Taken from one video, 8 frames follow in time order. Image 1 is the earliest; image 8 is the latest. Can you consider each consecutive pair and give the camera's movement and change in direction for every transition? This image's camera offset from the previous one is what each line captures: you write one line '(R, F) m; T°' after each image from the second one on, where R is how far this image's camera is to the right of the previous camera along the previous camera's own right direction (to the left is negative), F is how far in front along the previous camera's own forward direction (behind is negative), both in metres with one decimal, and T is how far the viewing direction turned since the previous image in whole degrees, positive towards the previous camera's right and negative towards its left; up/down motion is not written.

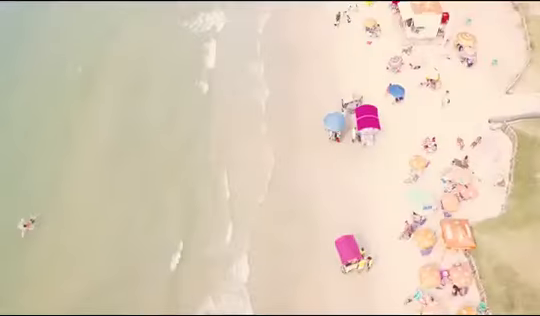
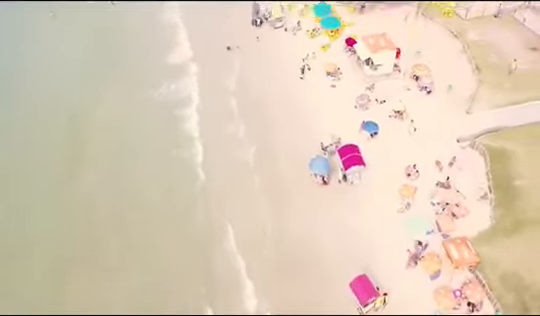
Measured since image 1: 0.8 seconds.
(-2.7, -0.2) m; +7°
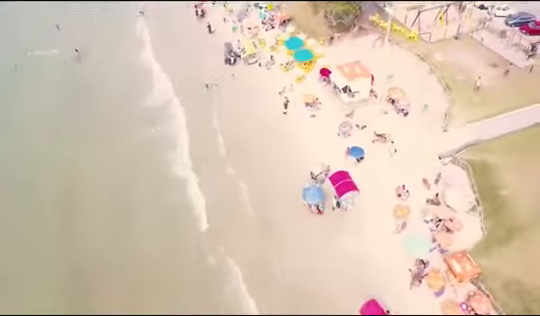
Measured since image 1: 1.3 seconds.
(-2.0, 0.0) m; +5°
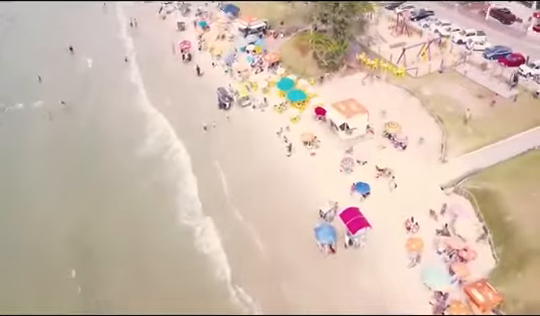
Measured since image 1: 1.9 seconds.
(-2.7, +0.3) m; +4°
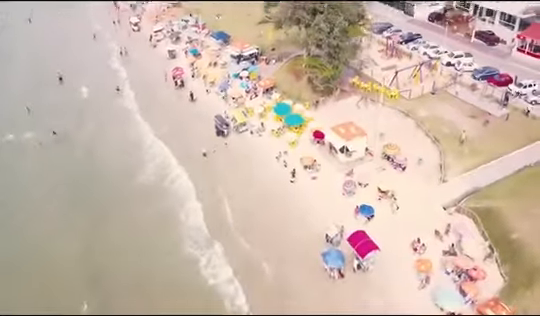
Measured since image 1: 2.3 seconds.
(-1.6, +0.2) m; +3°
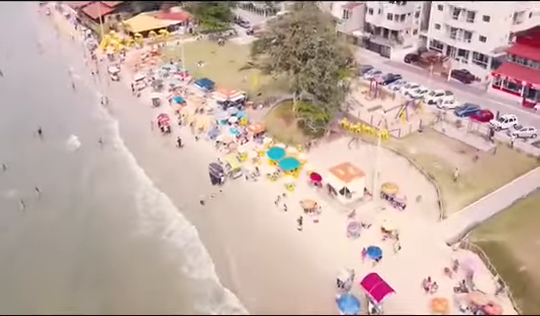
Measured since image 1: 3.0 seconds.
(-2.8, +0.6) m; +5°
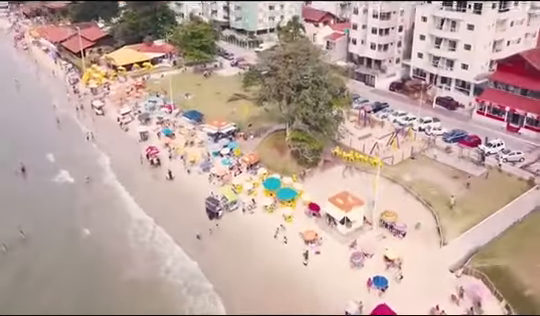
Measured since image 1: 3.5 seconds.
(-1.9, +0.5) m; +3°
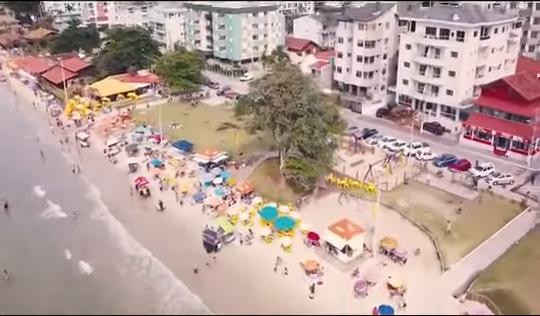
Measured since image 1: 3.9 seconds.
(-1.8, +0.5) m; +3°
